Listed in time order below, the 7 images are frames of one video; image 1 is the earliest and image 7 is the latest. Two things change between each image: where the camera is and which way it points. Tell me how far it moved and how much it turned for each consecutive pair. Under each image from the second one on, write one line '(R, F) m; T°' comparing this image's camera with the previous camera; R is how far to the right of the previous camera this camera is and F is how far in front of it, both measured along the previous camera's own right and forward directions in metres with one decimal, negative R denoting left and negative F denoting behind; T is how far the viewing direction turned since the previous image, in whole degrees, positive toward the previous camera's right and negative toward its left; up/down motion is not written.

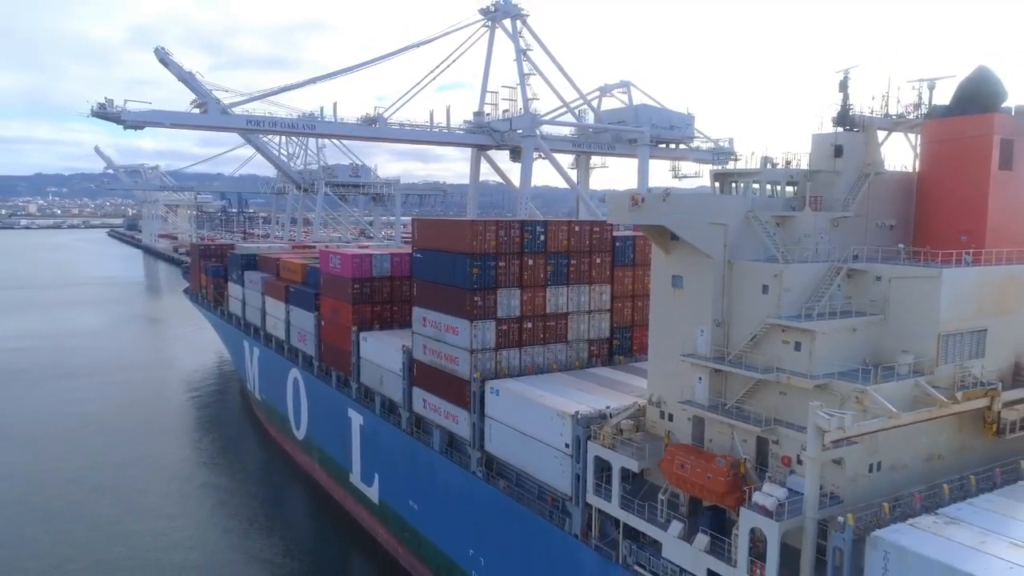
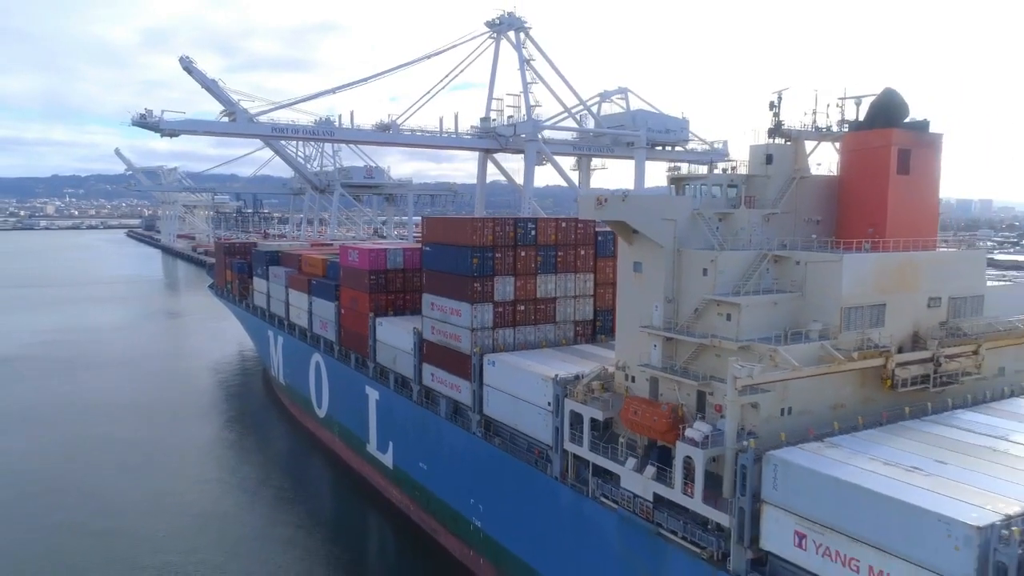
(+0.3, -1.8) m; -1°
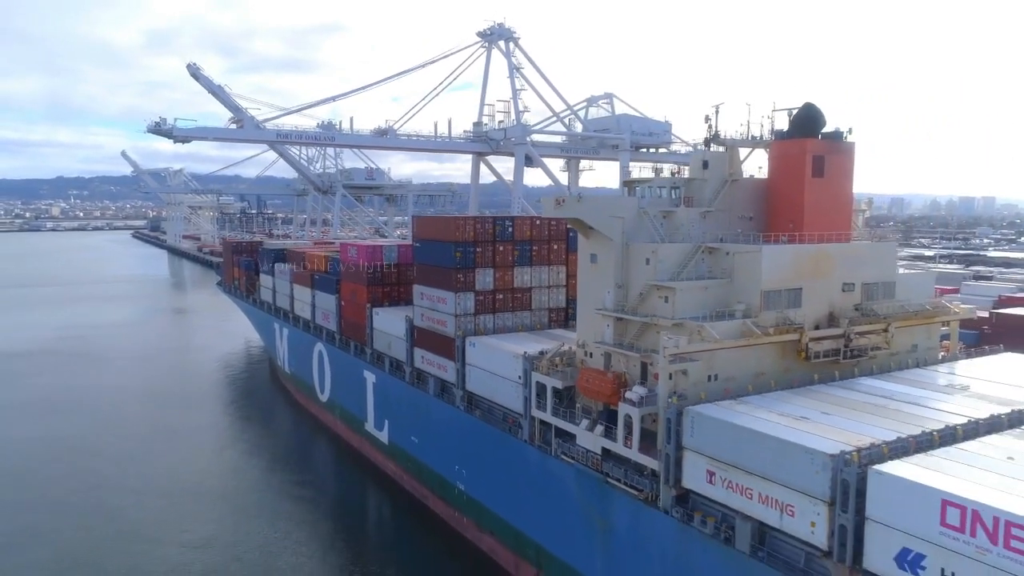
(+0.5, -1.6) m; 0°
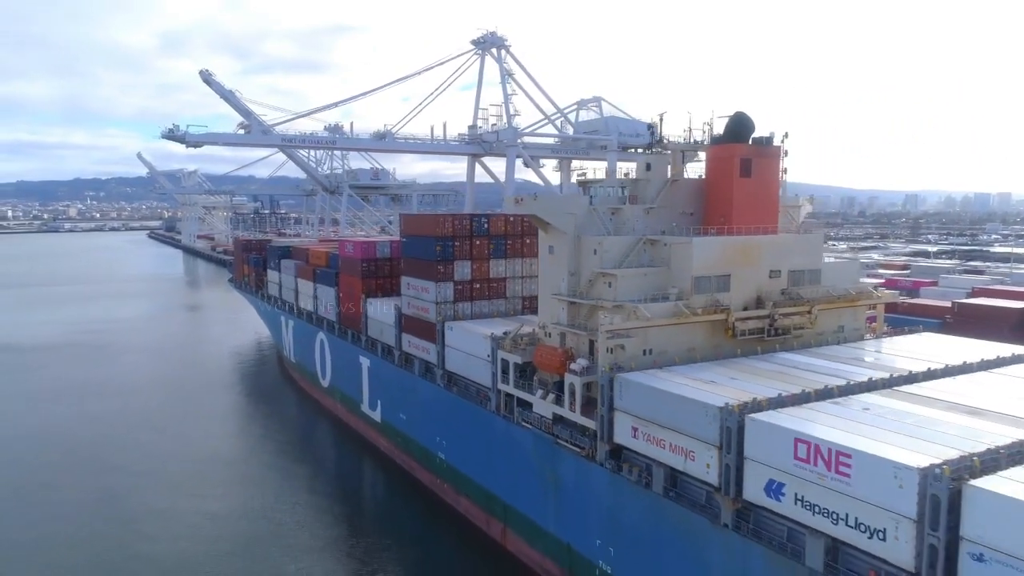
(+0.8, -1.6) m; -1°
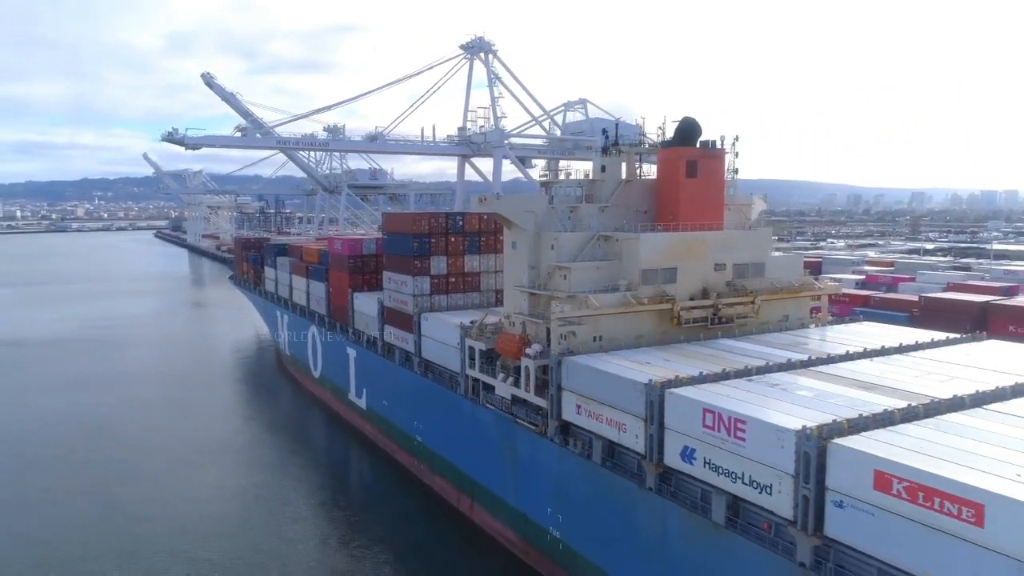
(+0.8, -1.1) m; 0°
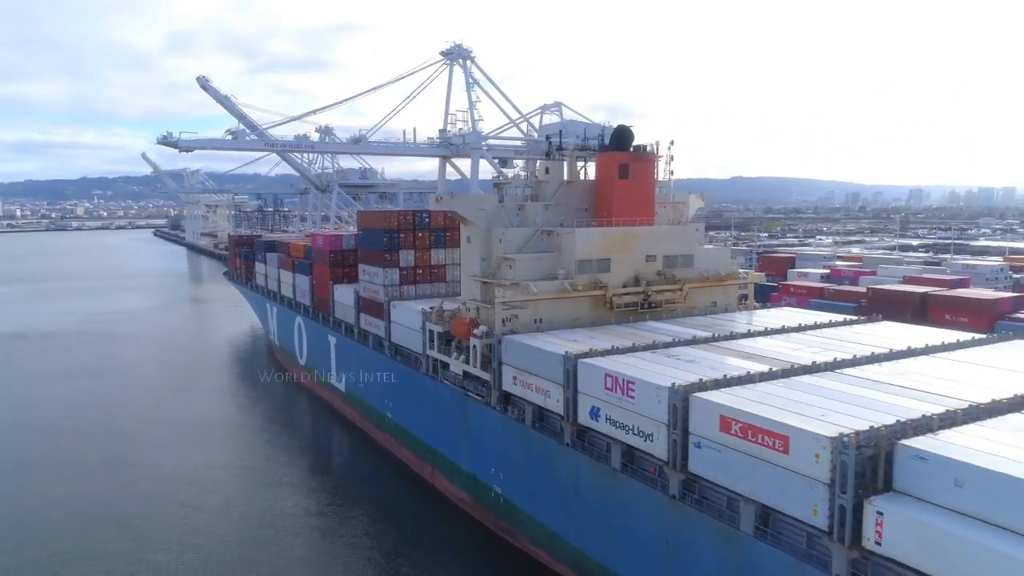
(+1.0, -1.8) m; 0°
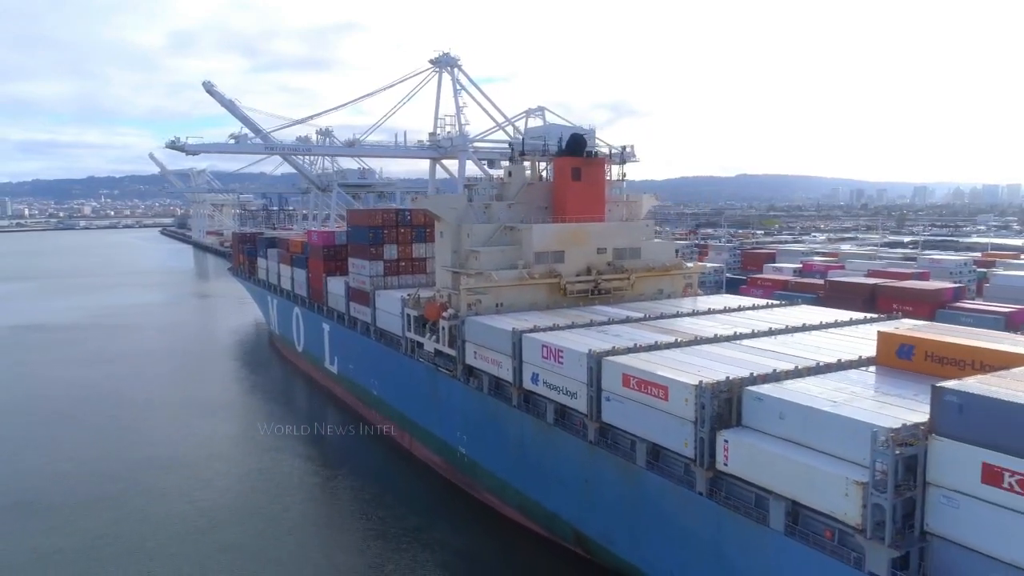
(+0.9, -2.1) m; 0°
